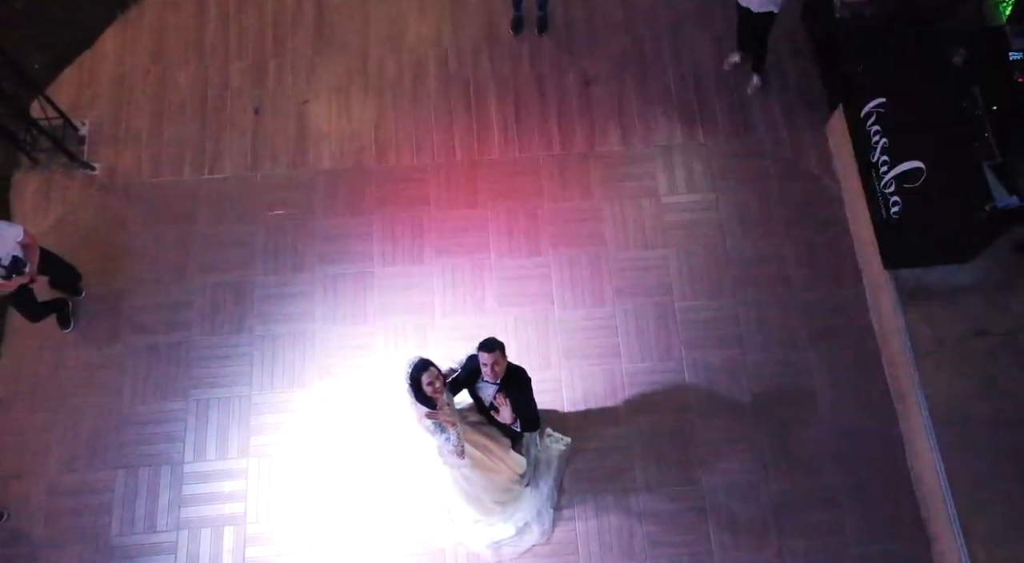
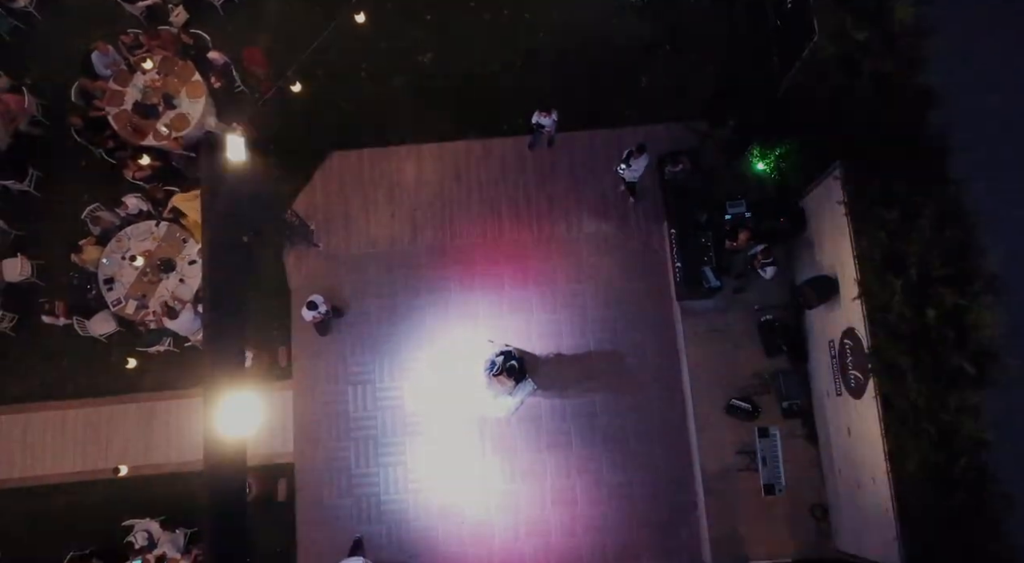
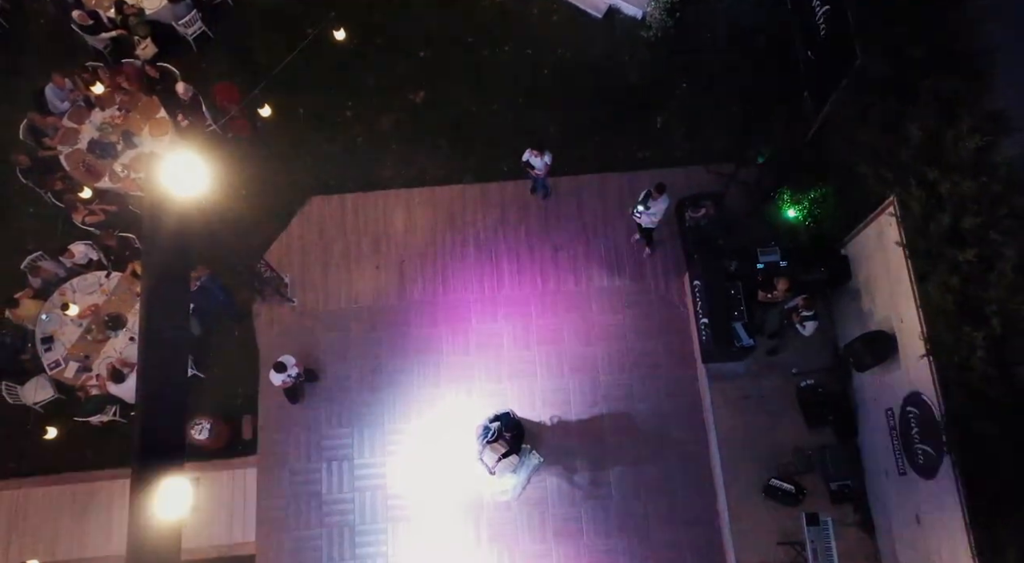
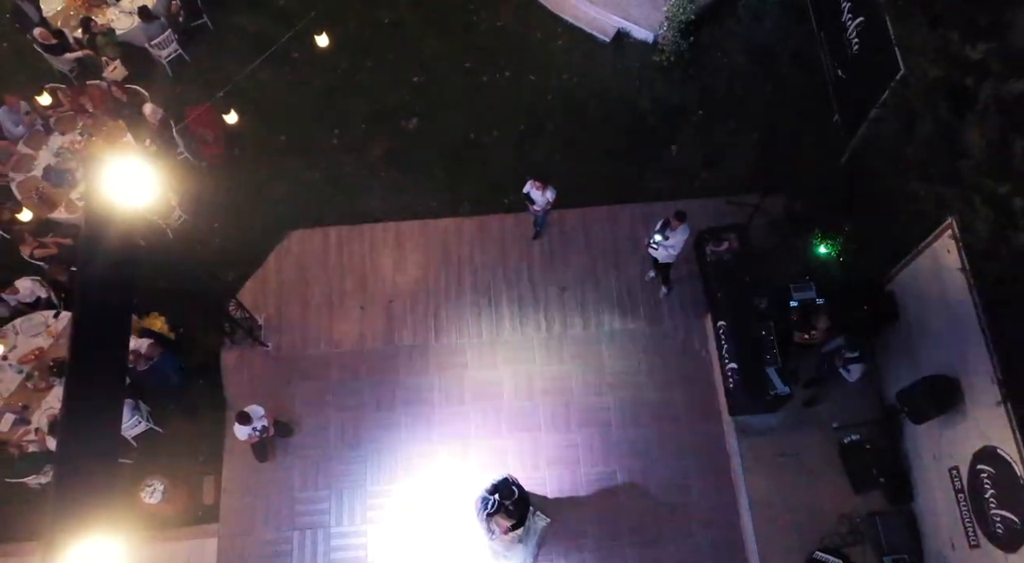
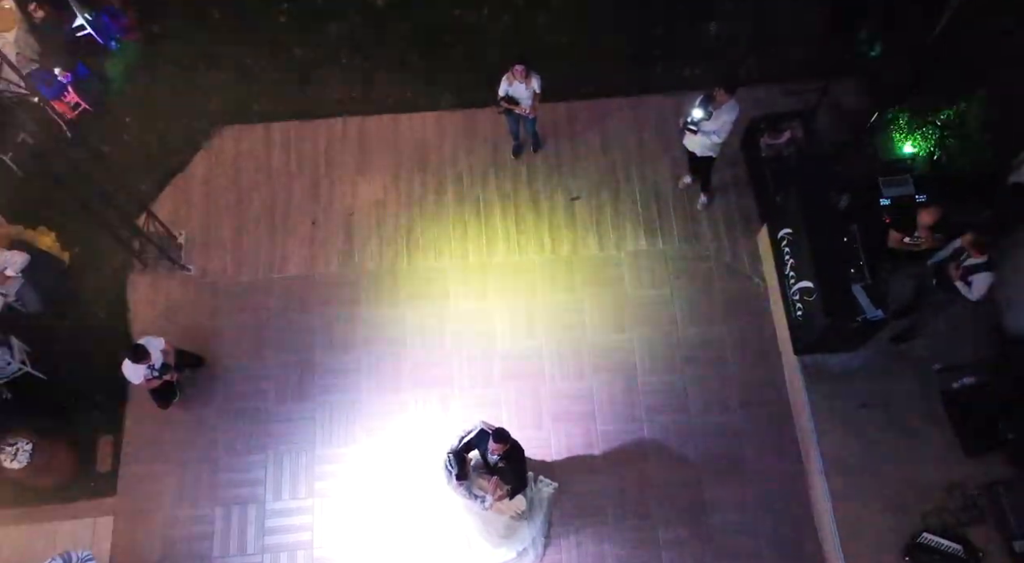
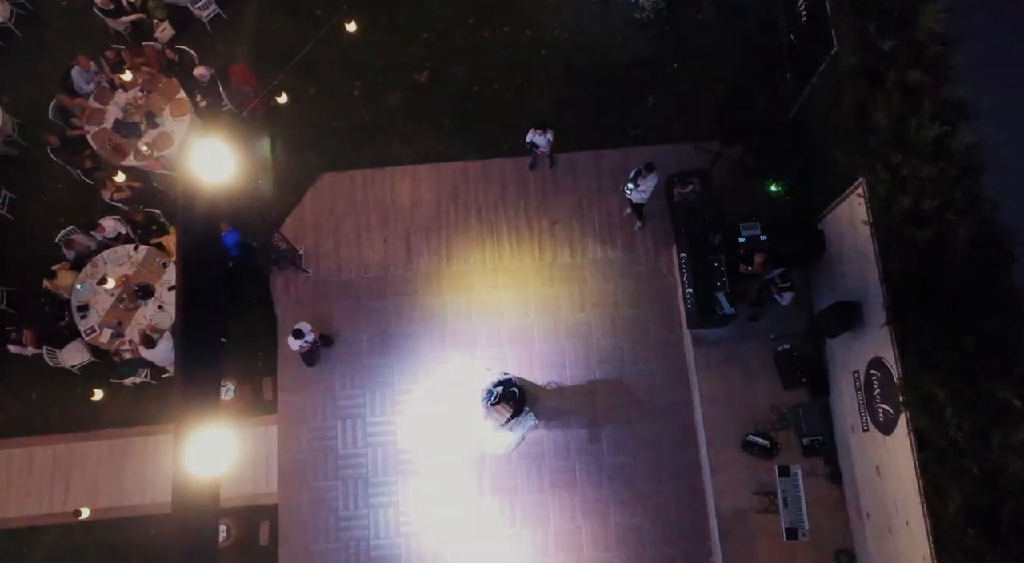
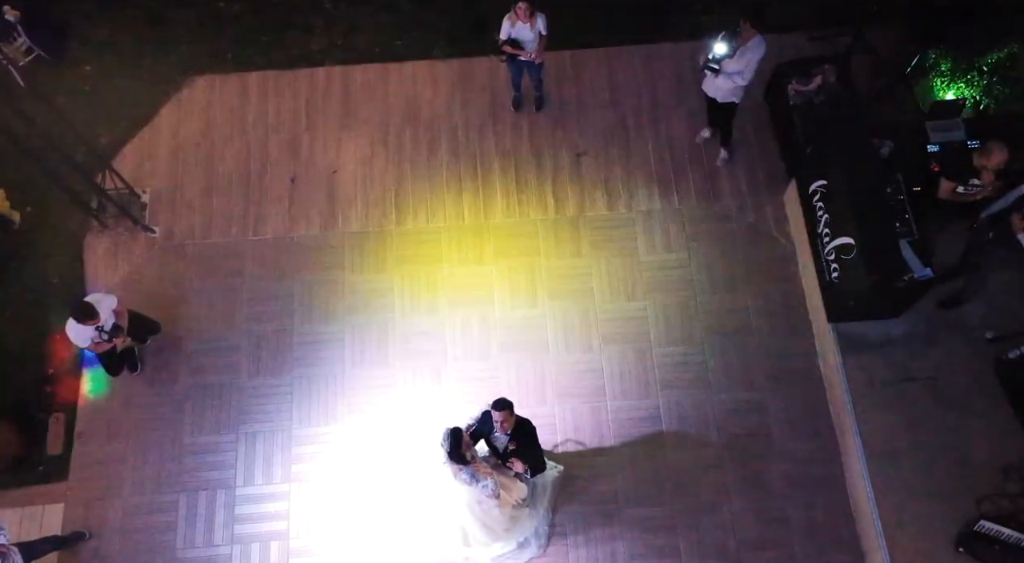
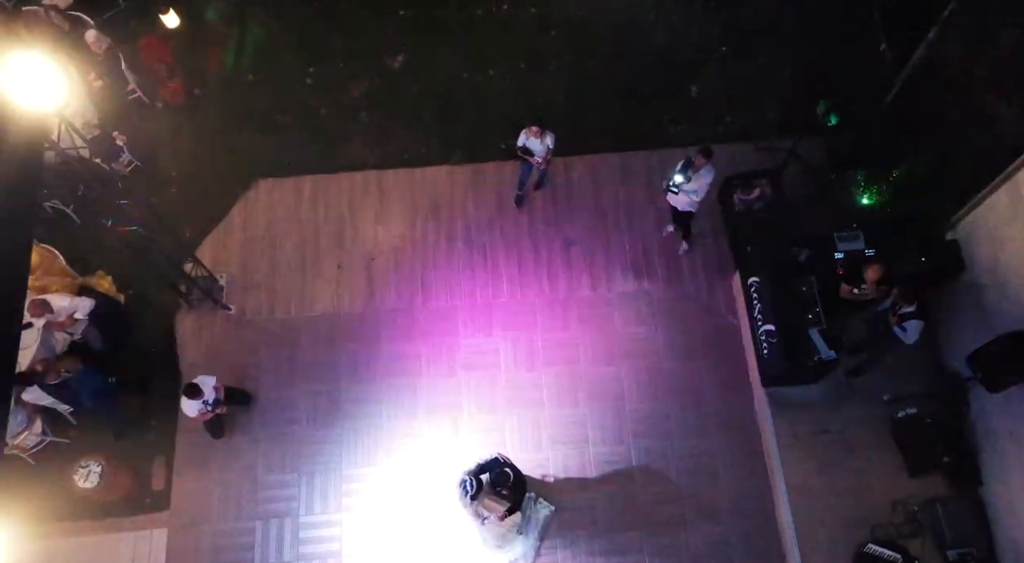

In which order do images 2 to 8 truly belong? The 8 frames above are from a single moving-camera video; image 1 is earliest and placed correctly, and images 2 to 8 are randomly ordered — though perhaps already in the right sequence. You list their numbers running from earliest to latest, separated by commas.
7, 5, 8, 4, 3, 6, 2
